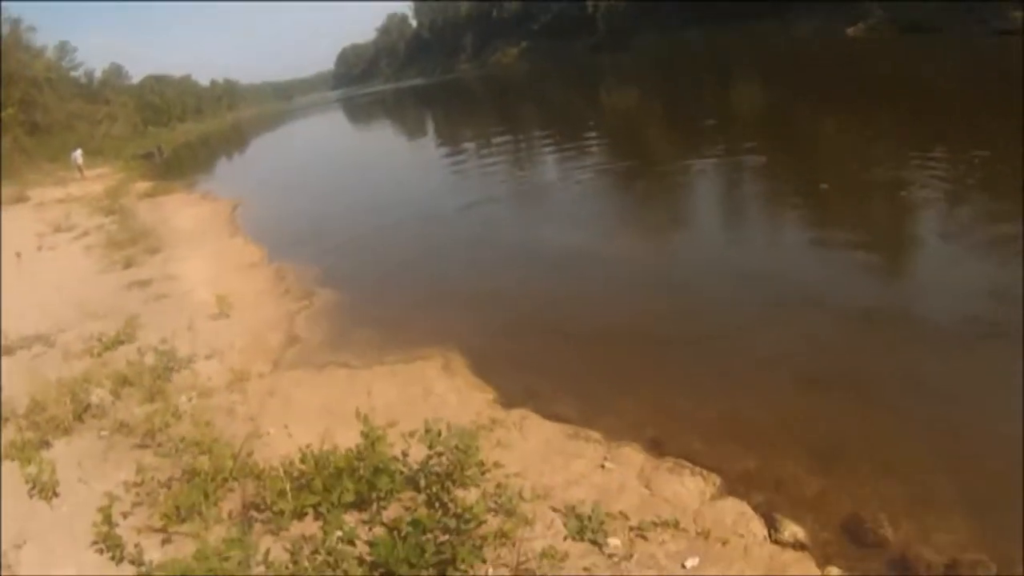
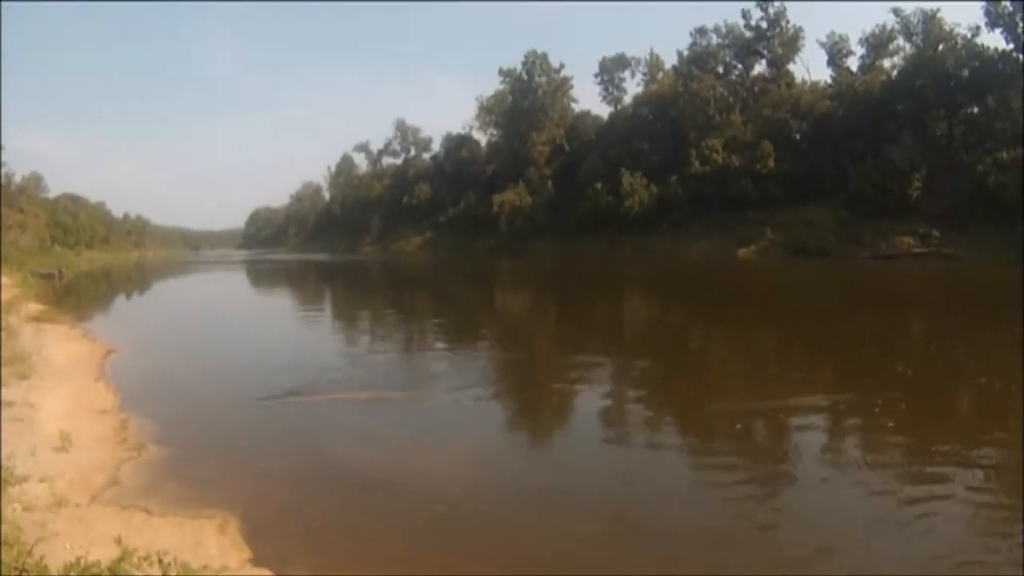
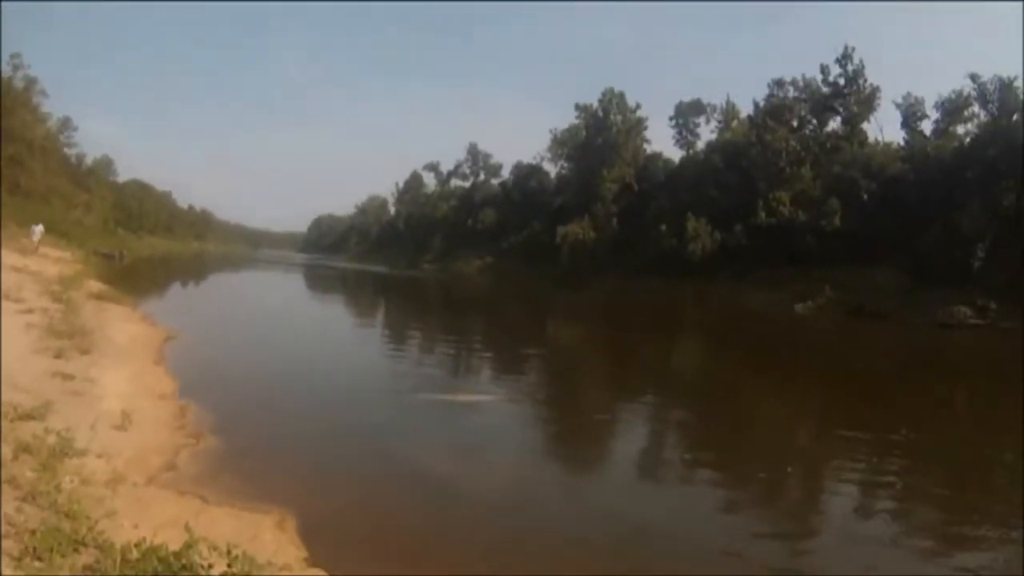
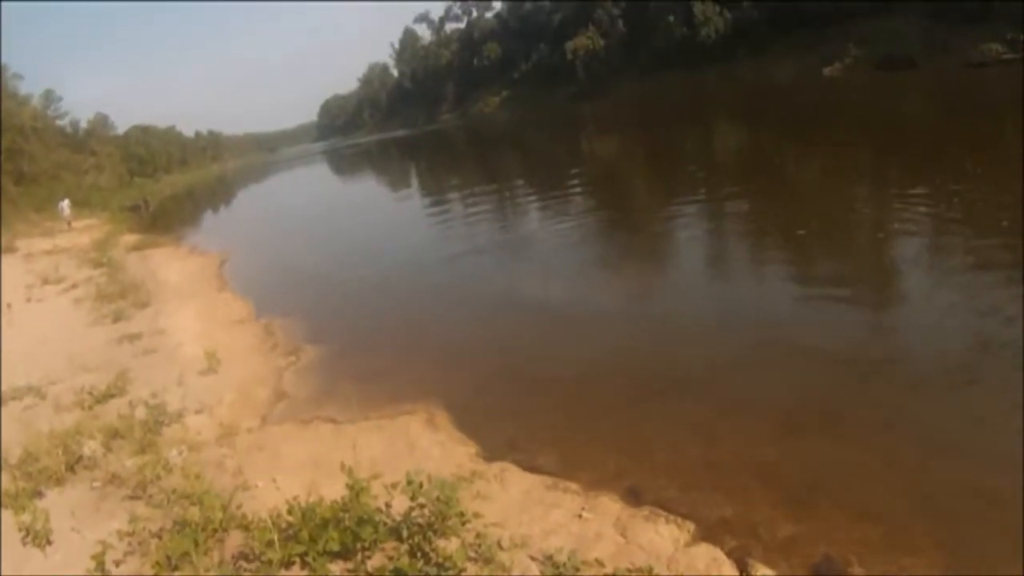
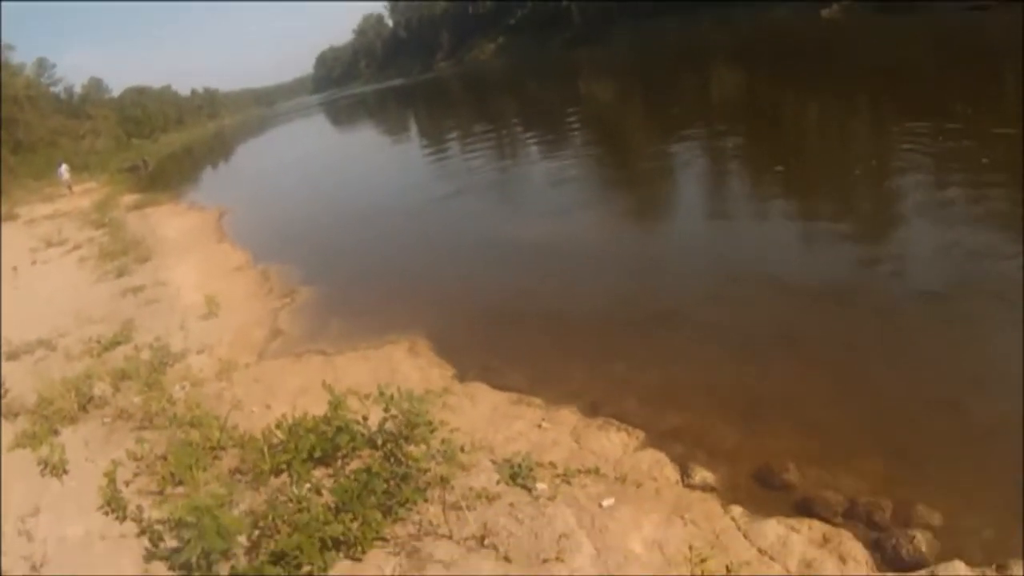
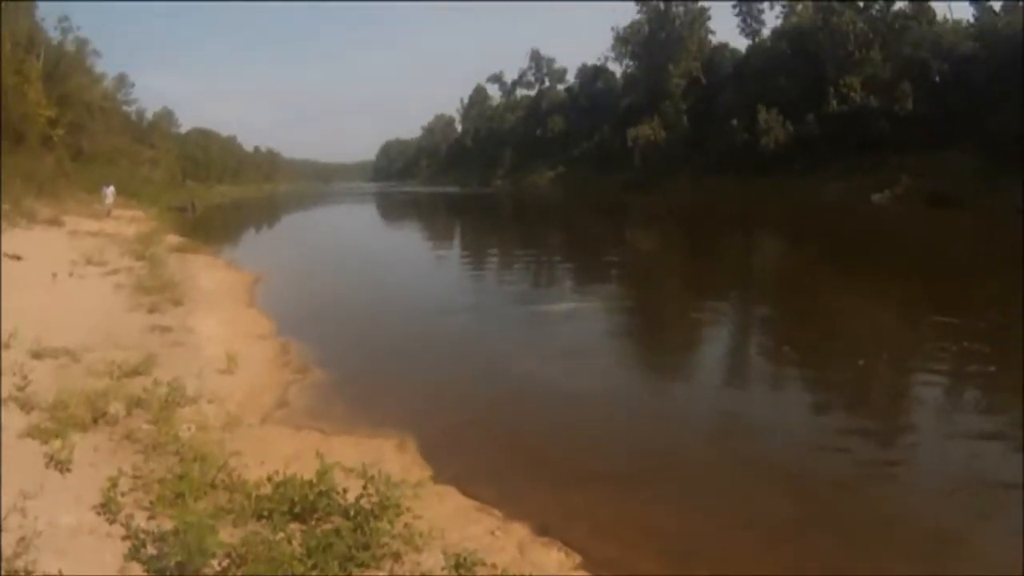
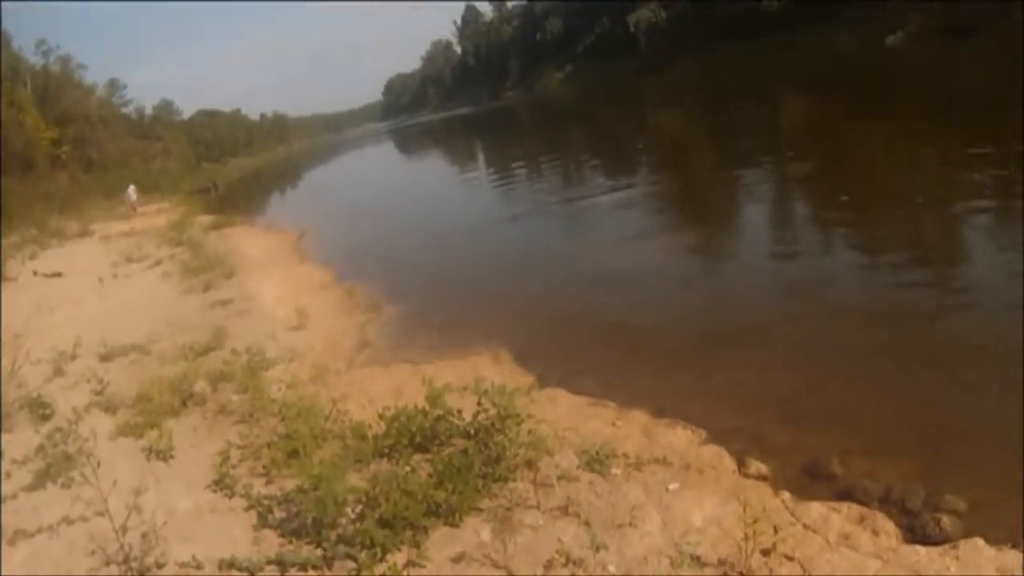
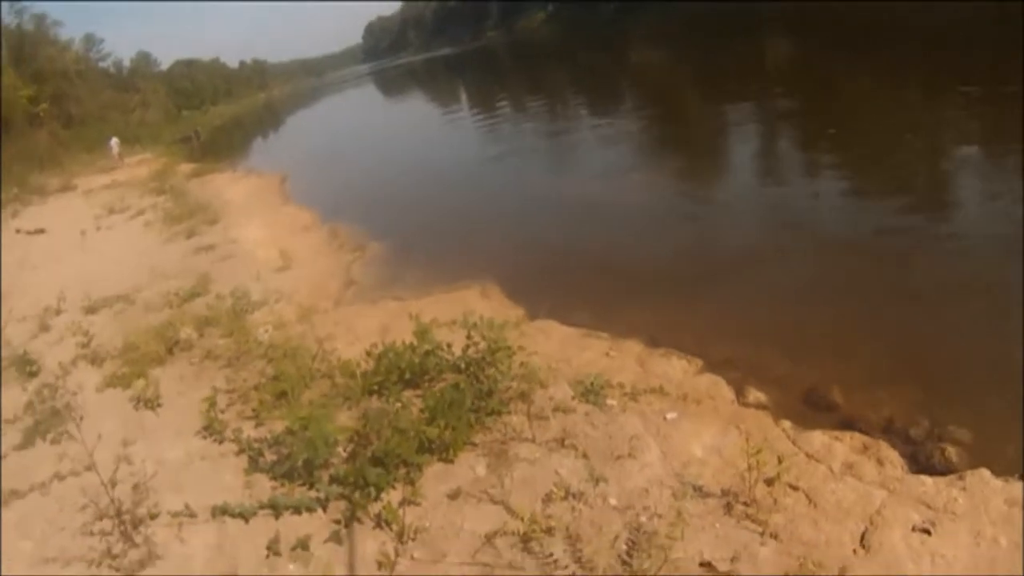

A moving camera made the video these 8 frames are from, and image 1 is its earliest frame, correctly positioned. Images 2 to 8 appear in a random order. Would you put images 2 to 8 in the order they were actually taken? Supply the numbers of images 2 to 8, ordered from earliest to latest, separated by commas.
4, 5, 8, 7, 6, 3, 2
